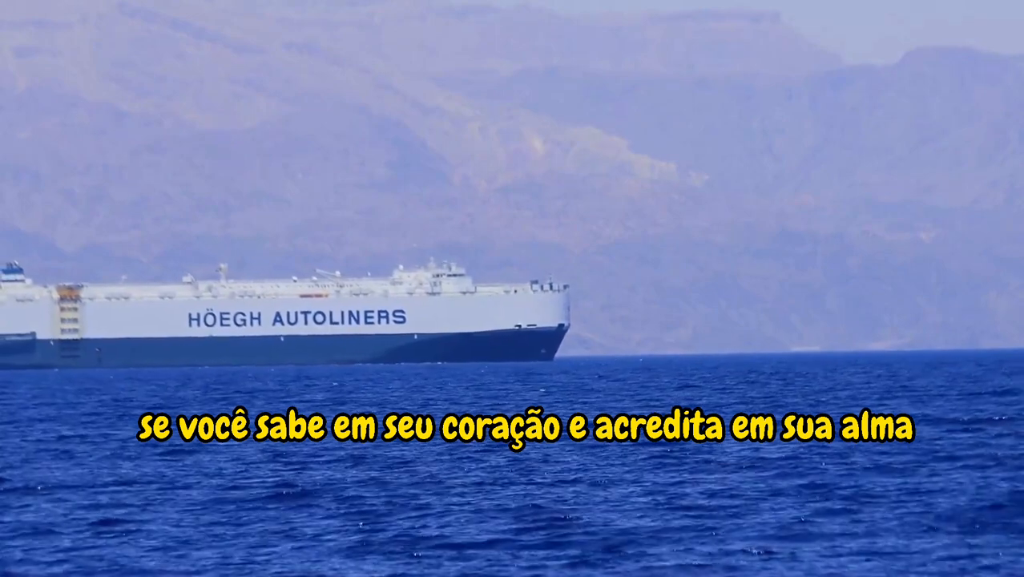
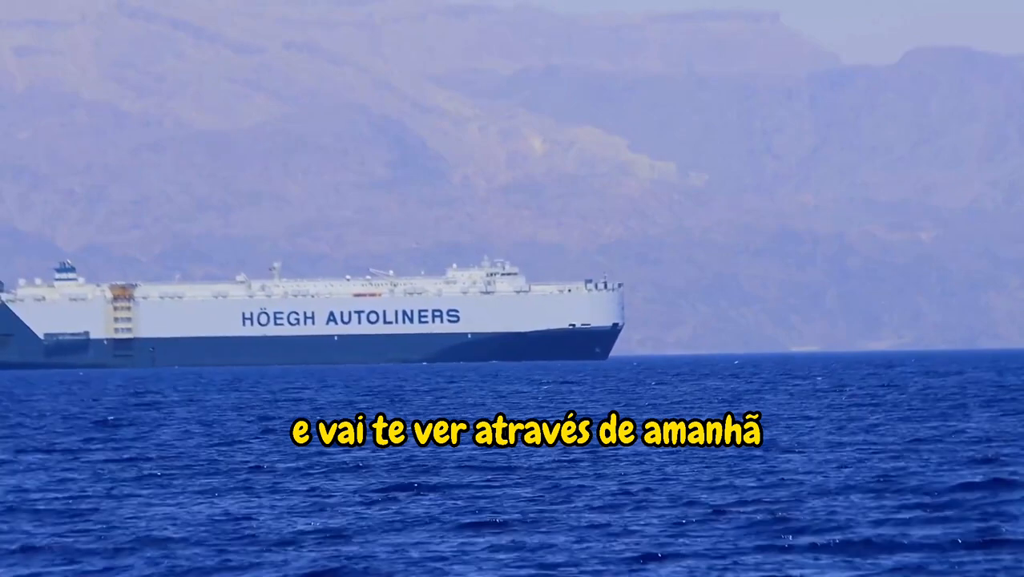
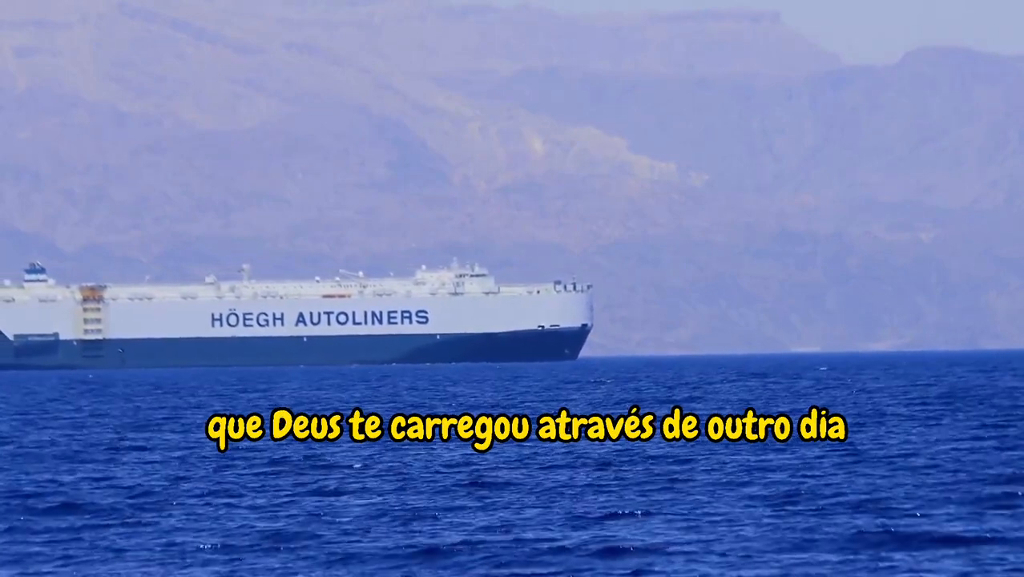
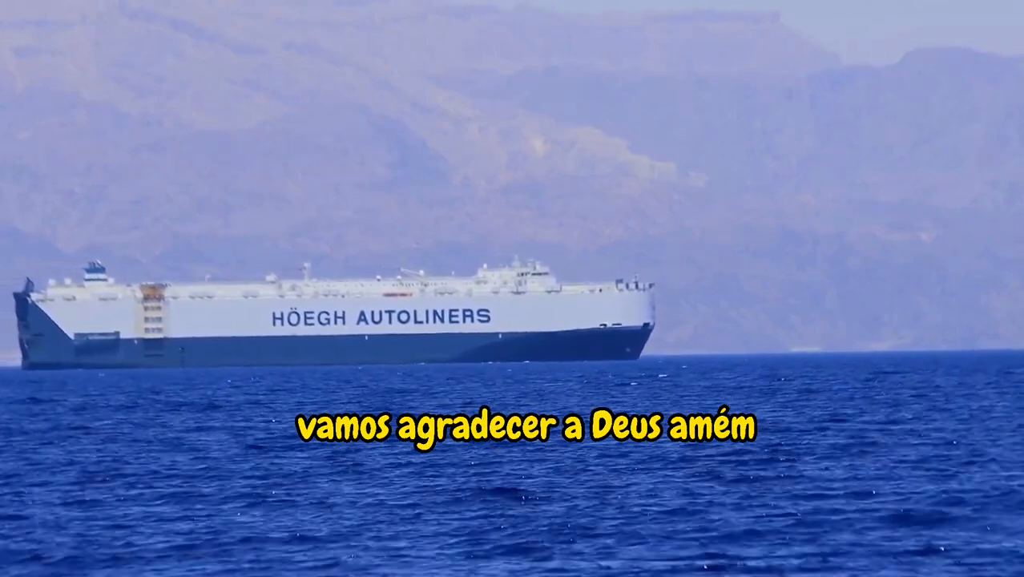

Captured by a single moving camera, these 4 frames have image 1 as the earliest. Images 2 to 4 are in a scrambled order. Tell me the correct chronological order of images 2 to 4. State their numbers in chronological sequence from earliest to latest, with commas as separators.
3, 2, 4
